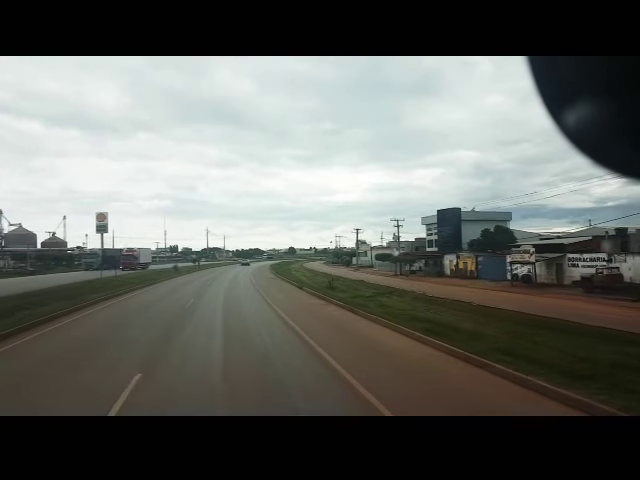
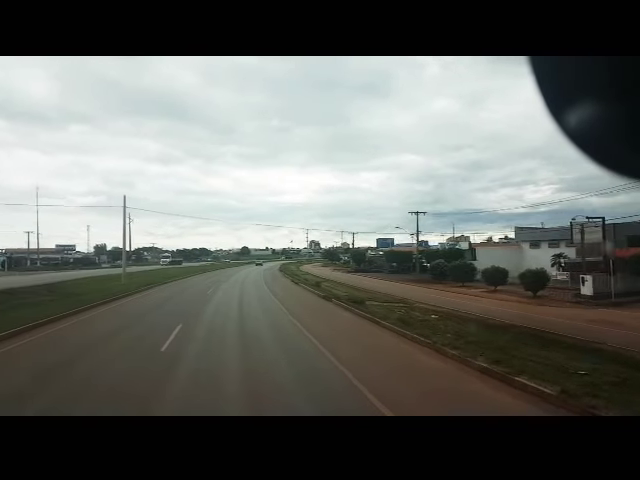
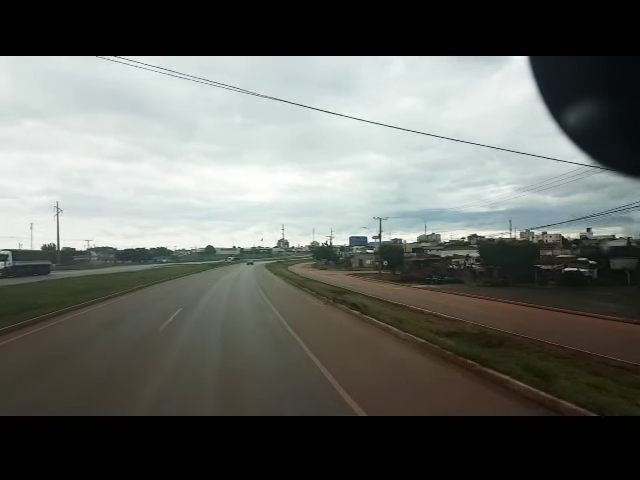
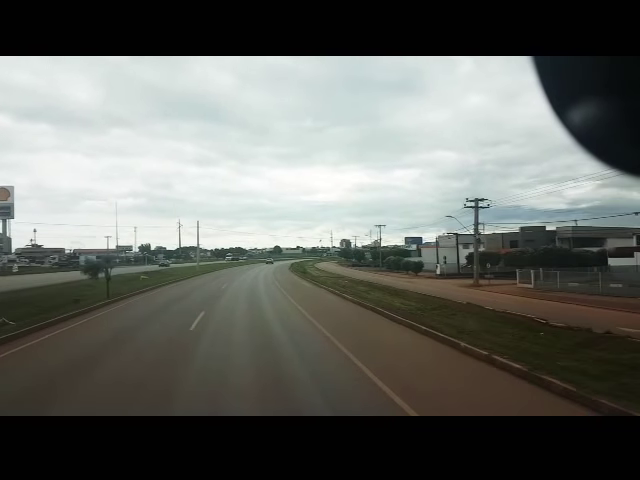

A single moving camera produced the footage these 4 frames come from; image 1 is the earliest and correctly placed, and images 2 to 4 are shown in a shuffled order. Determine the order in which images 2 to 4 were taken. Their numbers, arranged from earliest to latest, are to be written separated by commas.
4, 2, 3
